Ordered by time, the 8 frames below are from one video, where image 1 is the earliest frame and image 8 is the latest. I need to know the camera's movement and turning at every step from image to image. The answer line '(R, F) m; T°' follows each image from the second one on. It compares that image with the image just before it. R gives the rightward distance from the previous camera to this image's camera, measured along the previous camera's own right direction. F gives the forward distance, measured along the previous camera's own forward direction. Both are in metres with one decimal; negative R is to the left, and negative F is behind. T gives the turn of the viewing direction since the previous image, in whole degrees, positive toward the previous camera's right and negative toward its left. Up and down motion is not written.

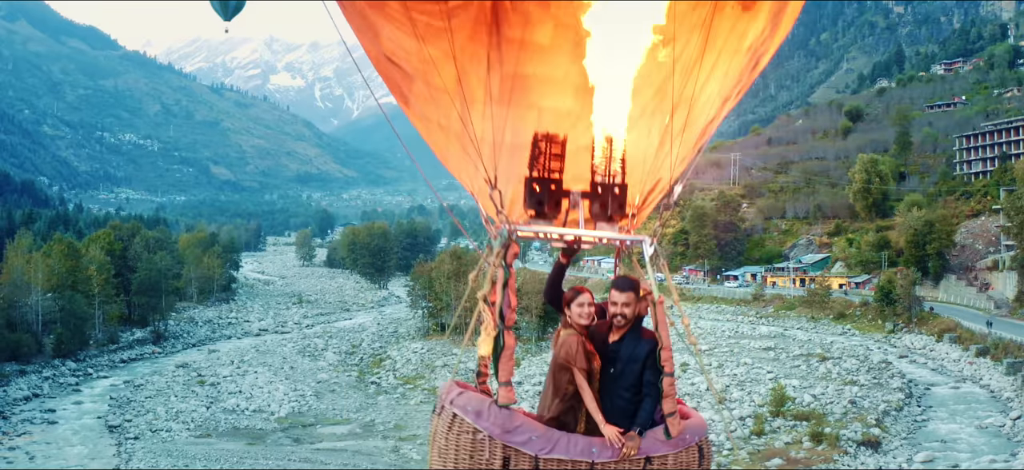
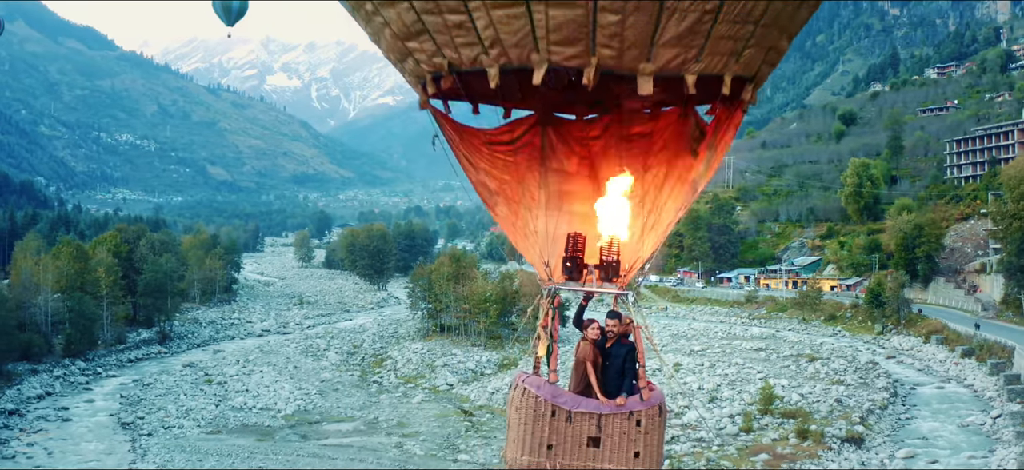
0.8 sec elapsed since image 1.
(0.0, -0.5) m; 0°
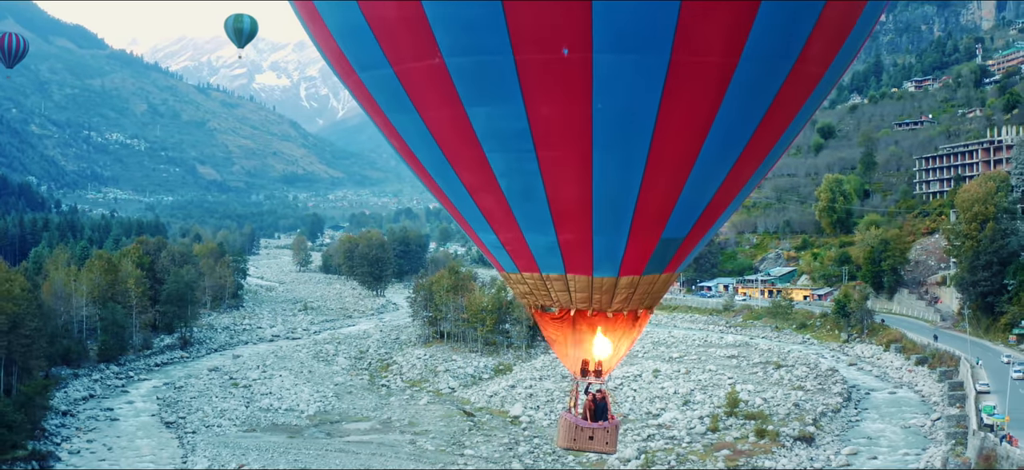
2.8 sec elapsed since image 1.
(-0.2, -1.8) m; +1°
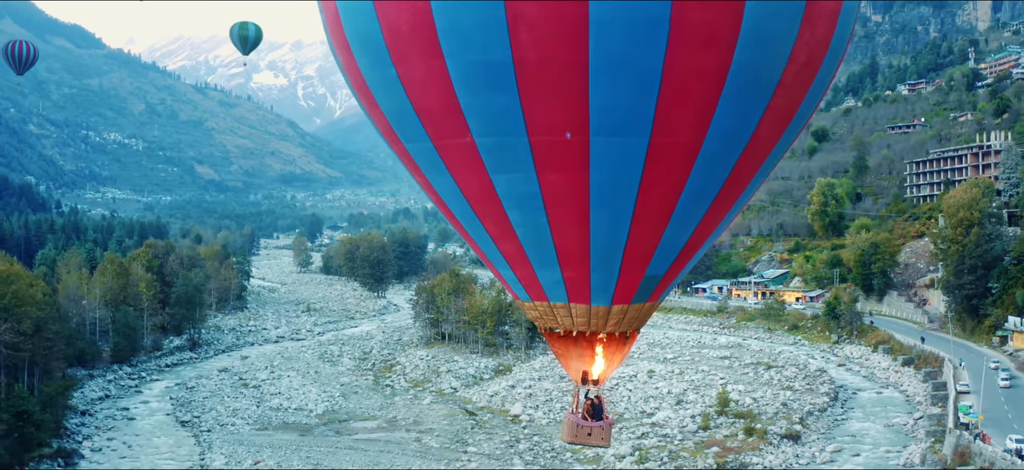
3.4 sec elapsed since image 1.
(-0.1, -0.7) m; 0°
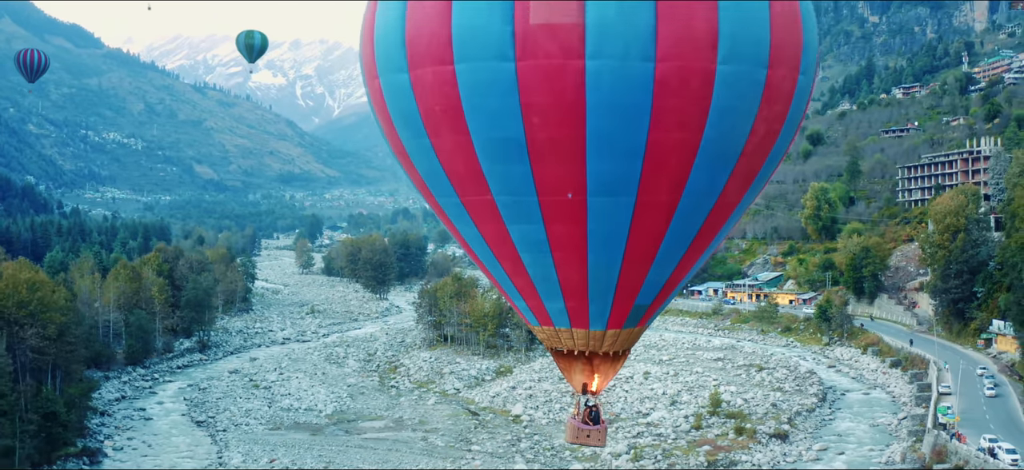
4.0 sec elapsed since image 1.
(-0.1, -0.7) m; 0°
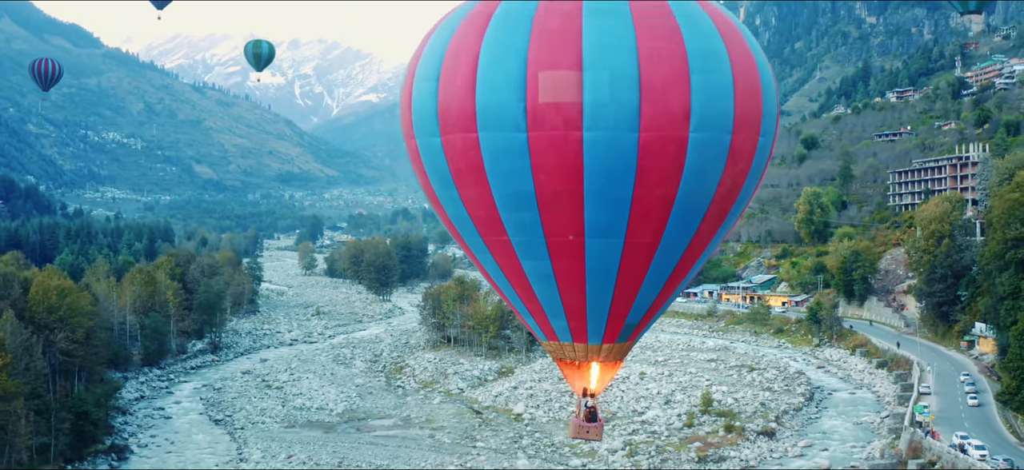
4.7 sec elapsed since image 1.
(-0.1, -0.9) m; 0°
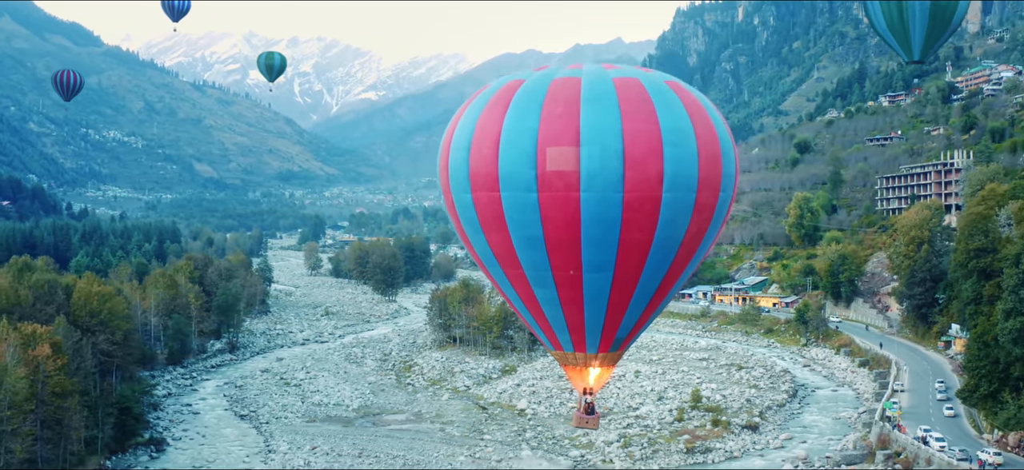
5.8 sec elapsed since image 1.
(-0.1, -1.3) m; 0°
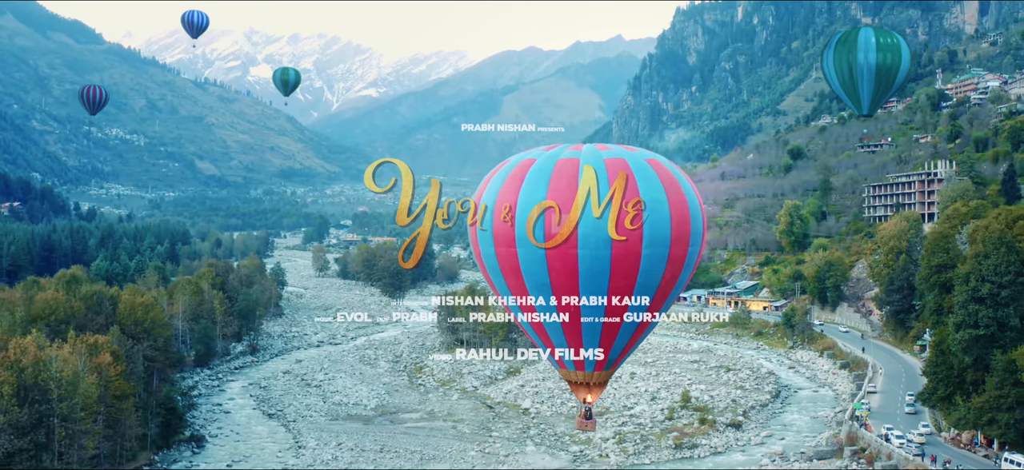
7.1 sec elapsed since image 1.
(-0.1, -1.7) m; 0°
